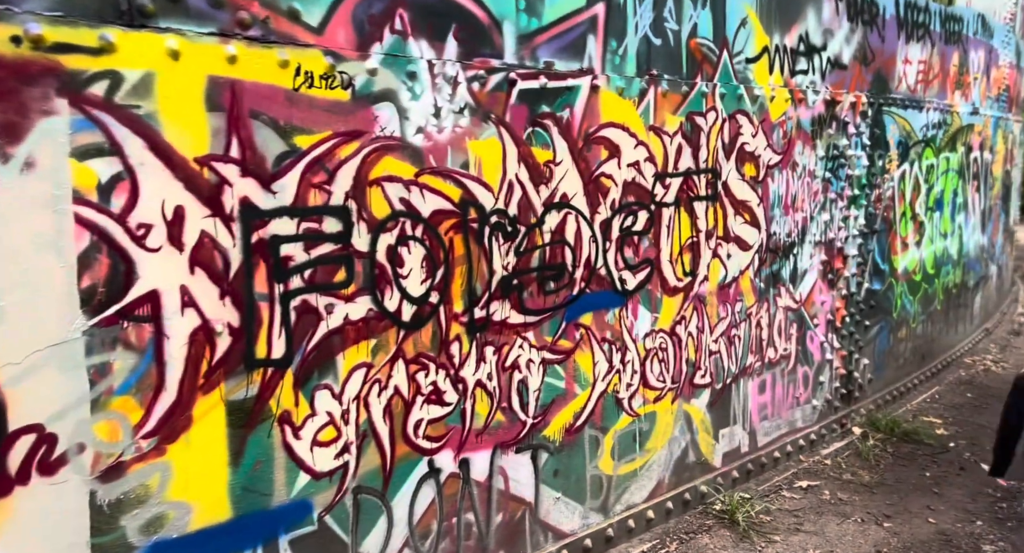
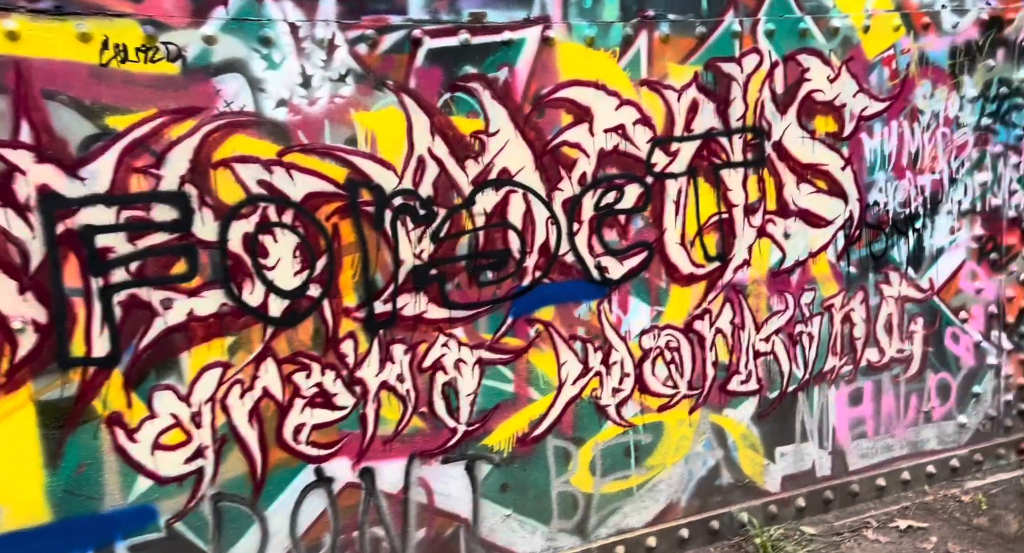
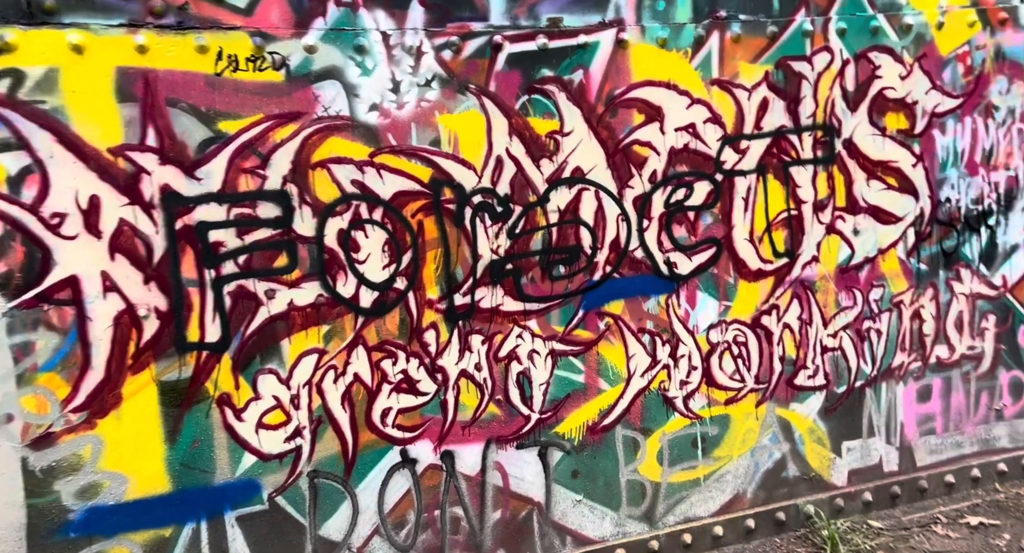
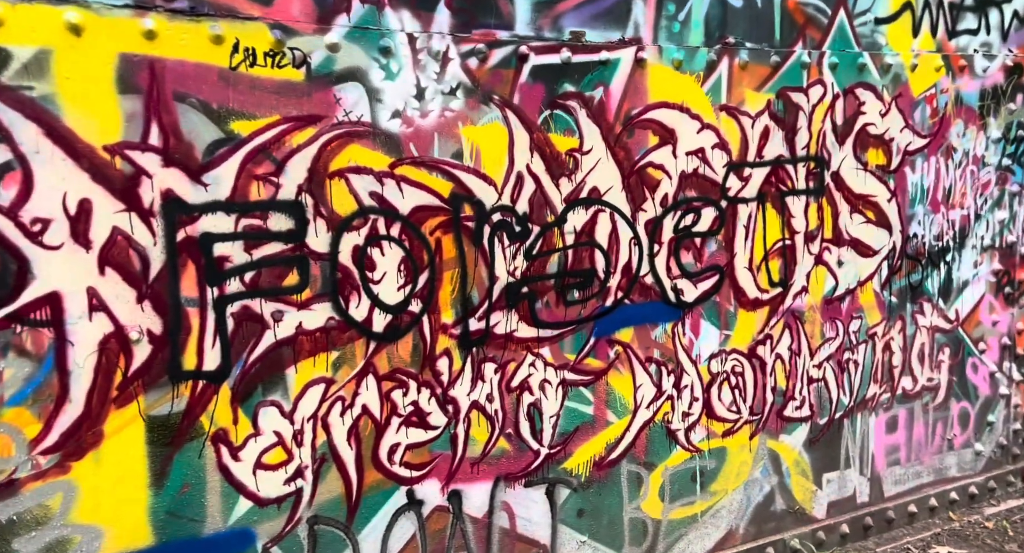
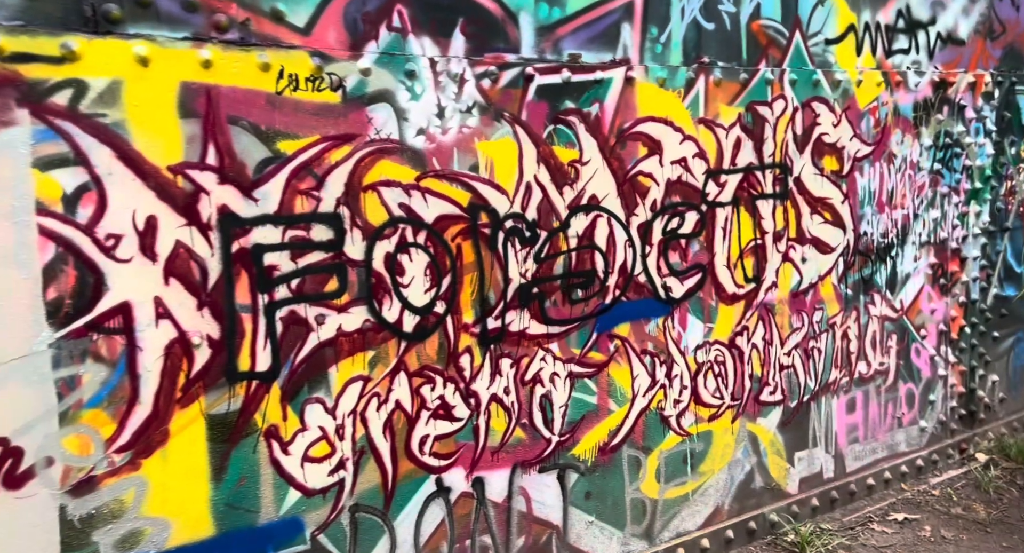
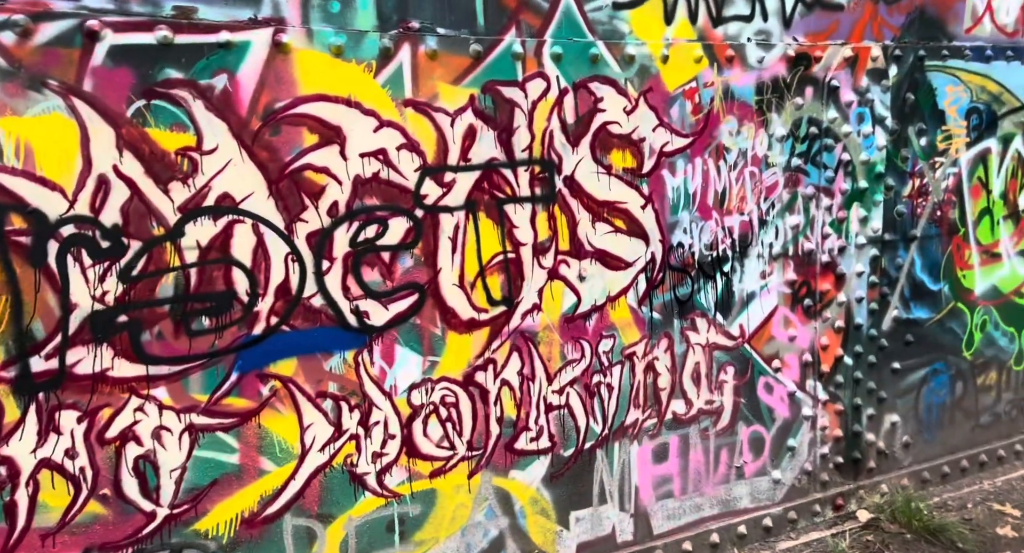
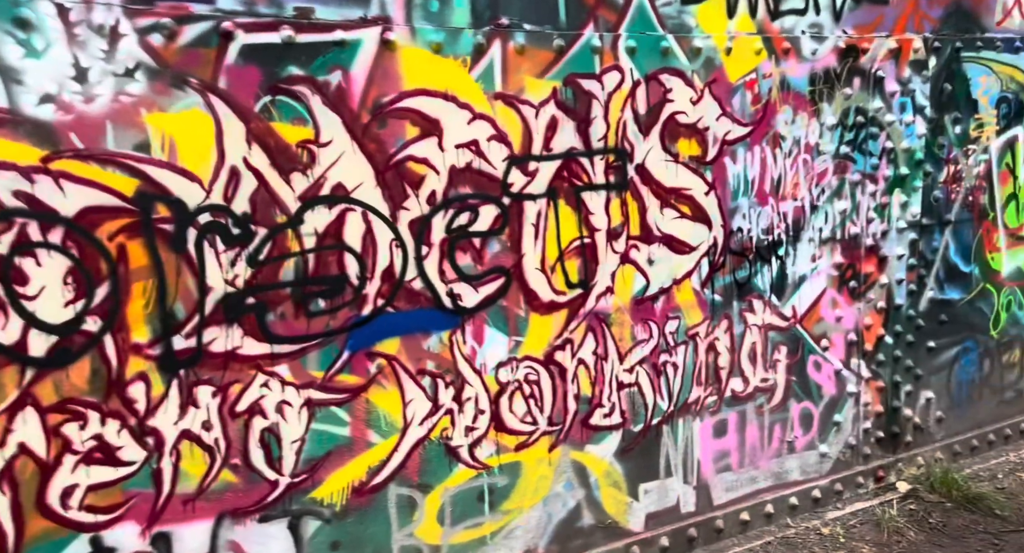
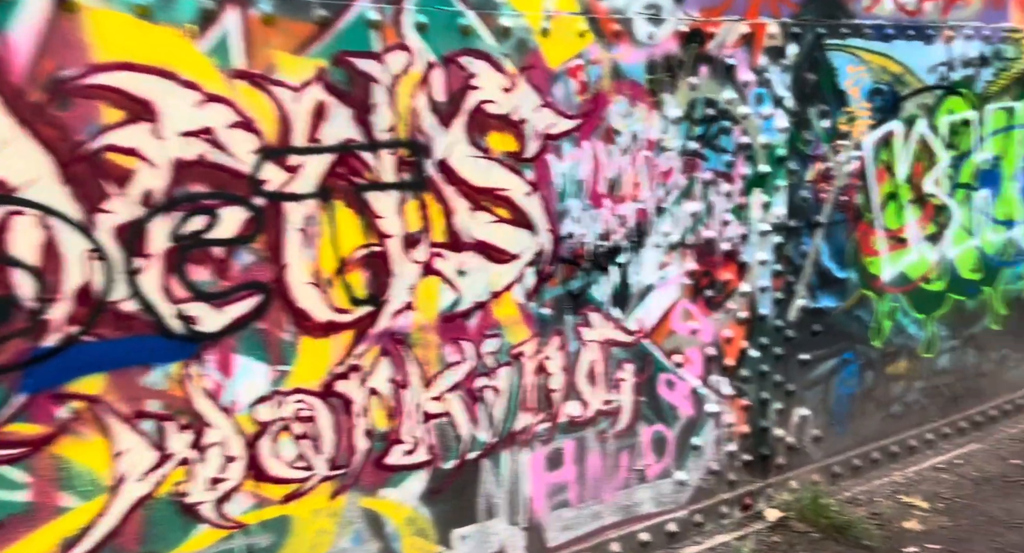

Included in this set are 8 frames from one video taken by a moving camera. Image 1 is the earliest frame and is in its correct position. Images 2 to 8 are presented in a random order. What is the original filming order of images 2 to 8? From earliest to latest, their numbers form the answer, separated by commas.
5, 4, 3, 2, 7, 6, 8
